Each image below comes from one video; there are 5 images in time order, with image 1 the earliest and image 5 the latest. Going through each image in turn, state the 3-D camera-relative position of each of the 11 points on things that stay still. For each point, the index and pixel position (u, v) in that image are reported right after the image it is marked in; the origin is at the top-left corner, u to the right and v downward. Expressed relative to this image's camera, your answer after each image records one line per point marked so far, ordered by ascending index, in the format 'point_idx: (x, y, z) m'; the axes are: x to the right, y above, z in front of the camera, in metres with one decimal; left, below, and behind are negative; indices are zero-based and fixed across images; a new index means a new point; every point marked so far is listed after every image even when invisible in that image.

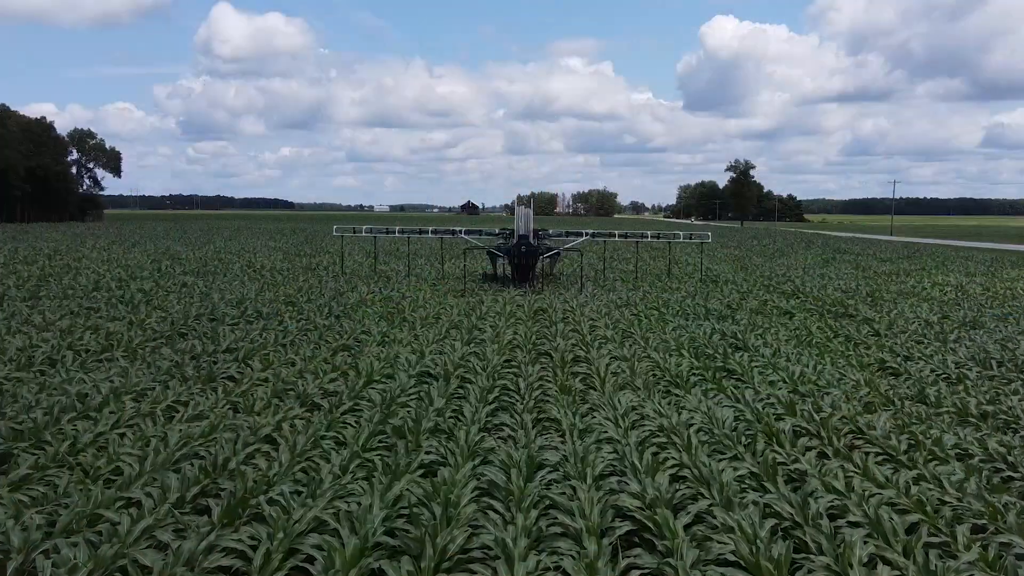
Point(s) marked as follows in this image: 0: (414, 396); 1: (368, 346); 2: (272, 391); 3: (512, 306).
0: (-0.9, -1.0, +7.0) m
1: (-1.8, -0.7, +9.4) m
2: (-2.2, -1.0, +7.2) m
3: (0.0, -0.3, +13.2) m
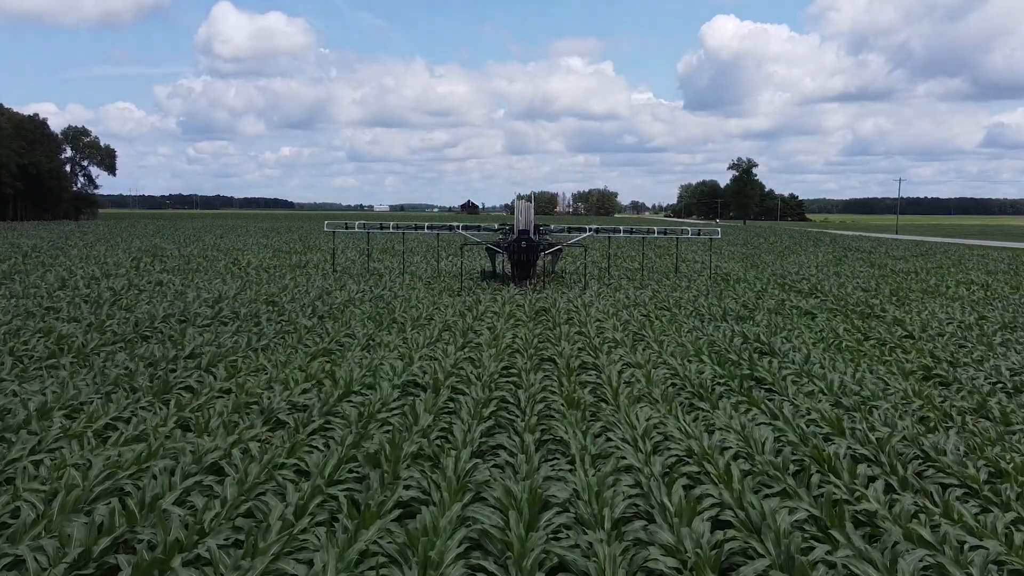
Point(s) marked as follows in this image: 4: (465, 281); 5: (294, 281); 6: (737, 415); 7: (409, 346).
0: (-0.9, -1.0, +6.0) m
1: (-1.8, -0.7, +8.4) m
2: (-2.2, -0.9, +6.2) m
3: (0.0, -0.3, +12.2) m
4: (-1.0, +0.1, +16.5) m
5: (-4.3, +0.1, +15.2) m
6: (+1.7, -1.0, +5.9) m
7: (-1.2, -0.7, +8.7) m
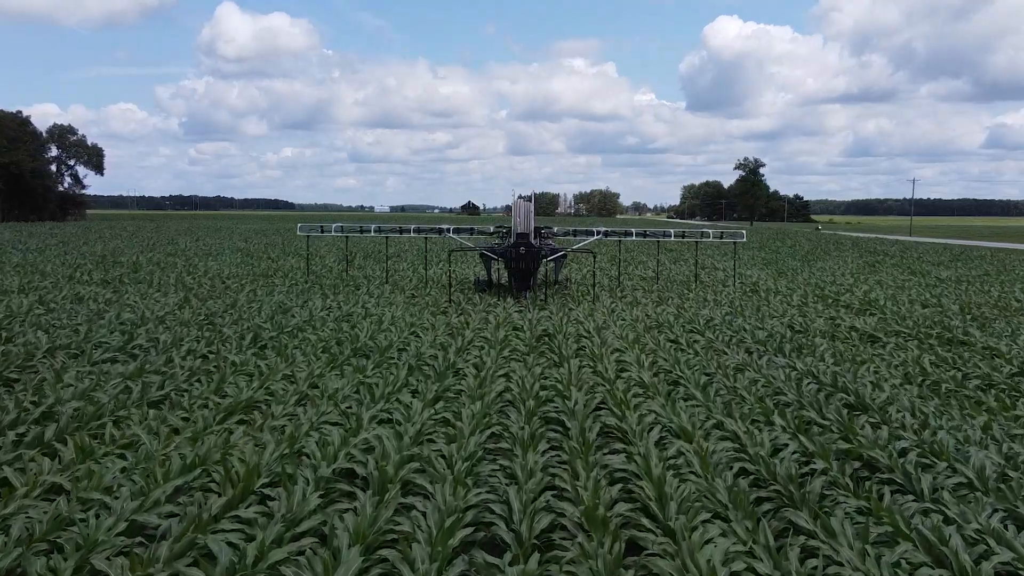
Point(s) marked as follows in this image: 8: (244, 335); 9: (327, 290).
0: (-1.0, -1.2, +3.6) m
1: (-1.8, -0.9, +6.0) m
2: (-2.3, -1.2, +3.8) m
3: (-0.1, -0.5, +9.8) m
4: (-1.0, -0.1, +14.1) m
5: (-4.3, -0.1, +12.9) m
6: (+1.6, -1.2, +3.5) m
7: (-1.2, -0.9, +6.3) m
8: (-3.1, -0.5, +9.1) m
9: (-3.4, 0.0, +14.2) m
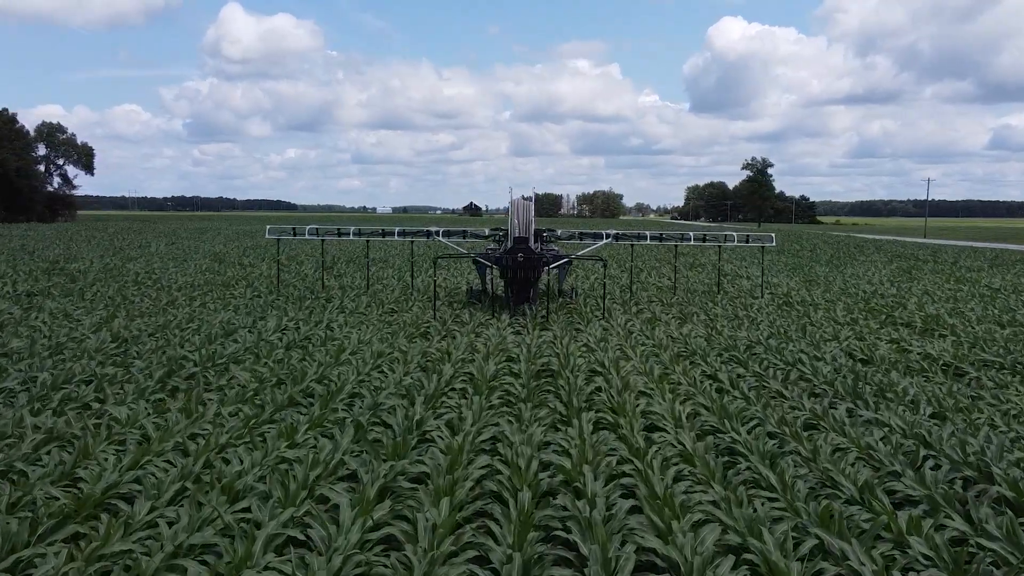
0: (-1.1, -1.4, +1.5) m
1: (-1.9, -1.1, +3.9) m
2: (-2.4, -1.4, +1.7) m
3: (-0.2, -0.7, +7.7) m
4: (-1.1, -0.3, +12.0) m
5: (-4.4, -0.3, +10.8) m
6: (+1.6, -1.4, +1.4) m
7: (-1.3, -1.1, +4.2) m
8: (-3.2, -0.8, +7.0) m
9: (-3.4, -0.2, +12.1) m
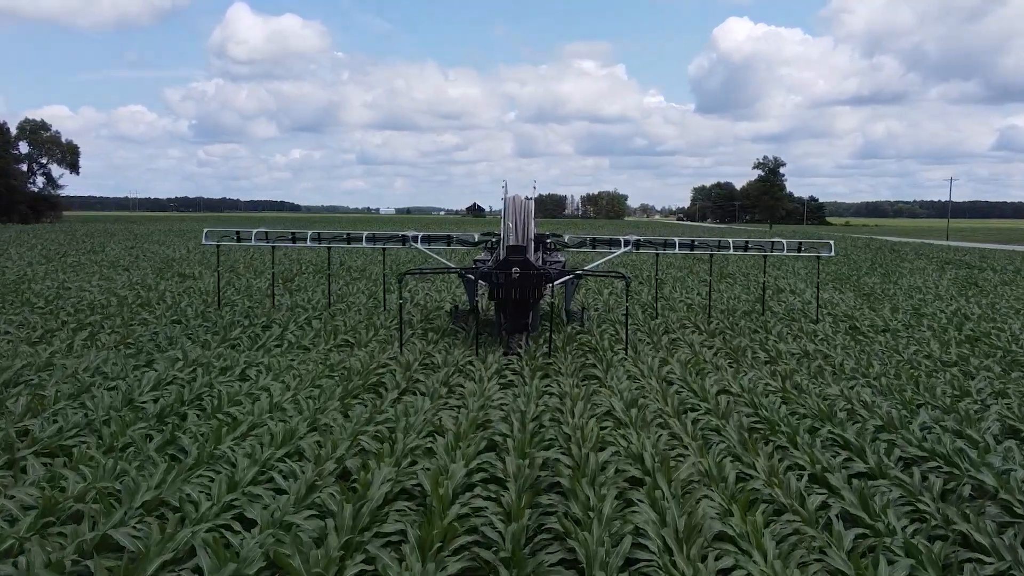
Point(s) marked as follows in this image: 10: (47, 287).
0: (-1.2, -1.7, -1.5) m
1: (-2.0, -1.4, +0.9) m
2: (-2.5, -1.6, -1.3) m
3: (-0.3, -1.0, +4.7) m
4: (-1.2, -0.6, +9.0) m
5: (-4.5, -0.6, +7.8) m
6: (+1.4, -1.7, -1.6) m
7: (-1.4, -1.4, +1.2) m
8: (-3.3, -1.0, +4.0) m
9: (-3.5, -0.5, +9.1) m
10: (-7.7, 0.0, +12.9) m
